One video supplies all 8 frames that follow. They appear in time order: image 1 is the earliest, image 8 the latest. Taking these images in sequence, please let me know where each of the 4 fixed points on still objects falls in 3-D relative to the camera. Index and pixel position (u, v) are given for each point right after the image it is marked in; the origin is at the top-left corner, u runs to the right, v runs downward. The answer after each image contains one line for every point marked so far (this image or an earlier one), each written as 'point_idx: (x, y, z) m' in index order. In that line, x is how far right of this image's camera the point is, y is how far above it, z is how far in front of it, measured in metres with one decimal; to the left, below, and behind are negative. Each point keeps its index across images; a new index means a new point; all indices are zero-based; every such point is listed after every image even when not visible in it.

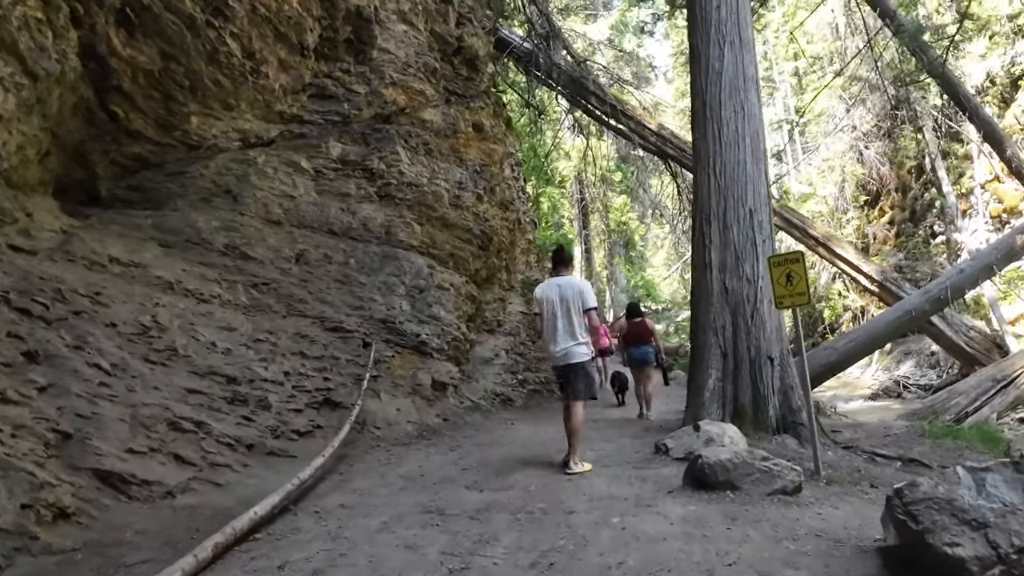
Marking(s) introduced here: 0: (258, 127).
0: (-3.0, +1.9, +10.1) m
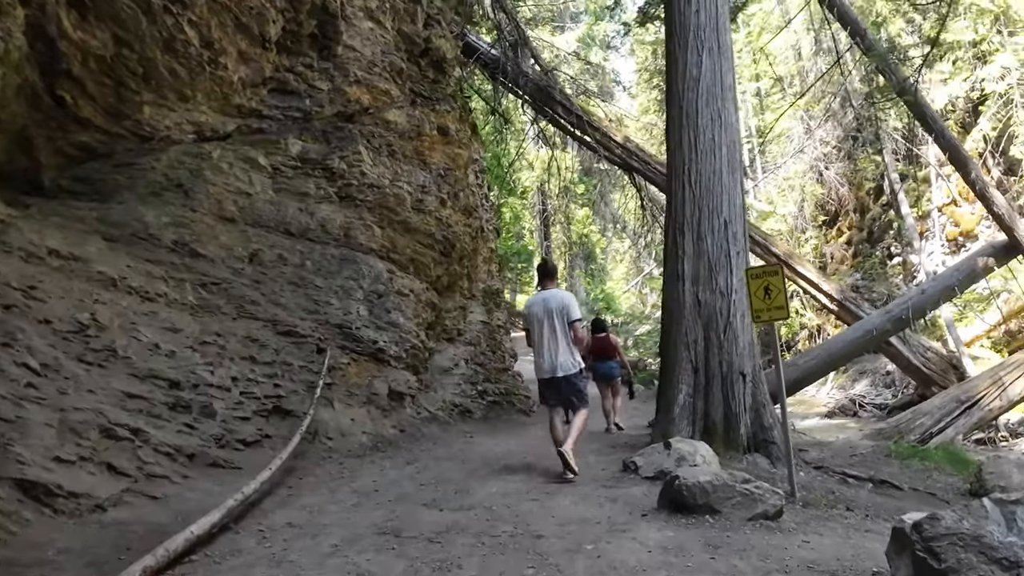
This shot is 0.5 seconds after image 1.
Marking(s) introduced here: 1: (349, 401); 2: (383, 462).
0: (-3.4, +1.9, +9.6) m
1: (-1.8, -1.2, +8.9) m
2: (-1.1, -1.4, +6.9) m
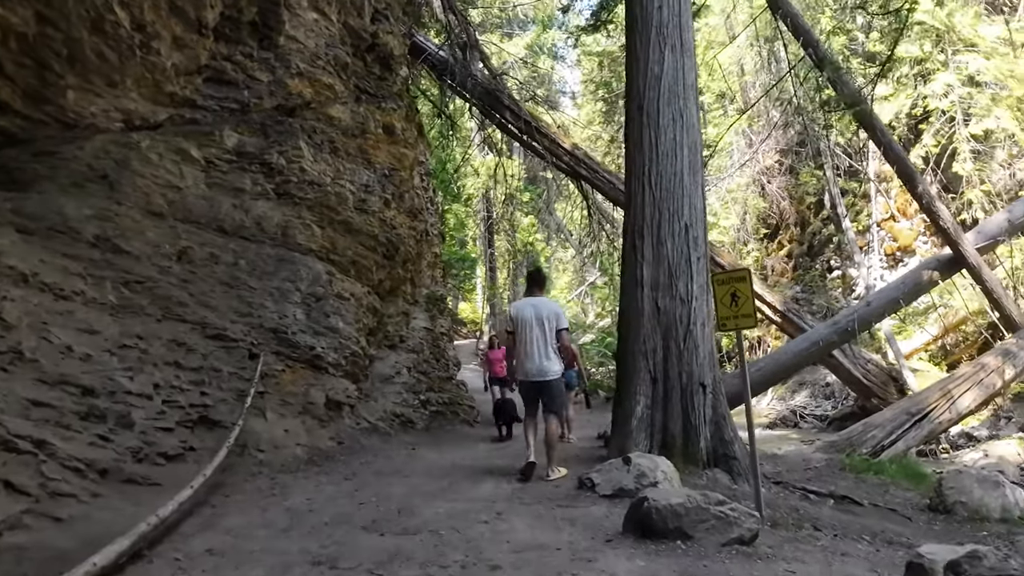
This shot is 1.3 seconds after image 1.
0: (-3.9, +1.9, +9.0) m
1: (-2.3, -1.2, +8.4) m
2: (-1.5, -1.4, +6.4) m
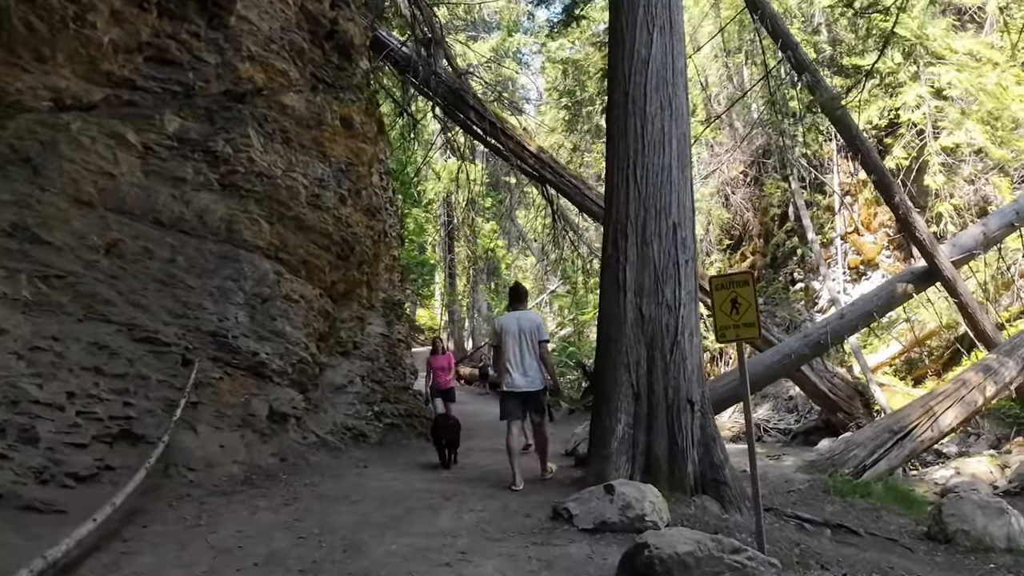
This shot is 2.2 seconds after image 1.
0: (-4.3, +2.0, +8.2) m
1: (-2.7, -1.2, +7.6) m
2: (-1.7, -1.4, +5.6) m
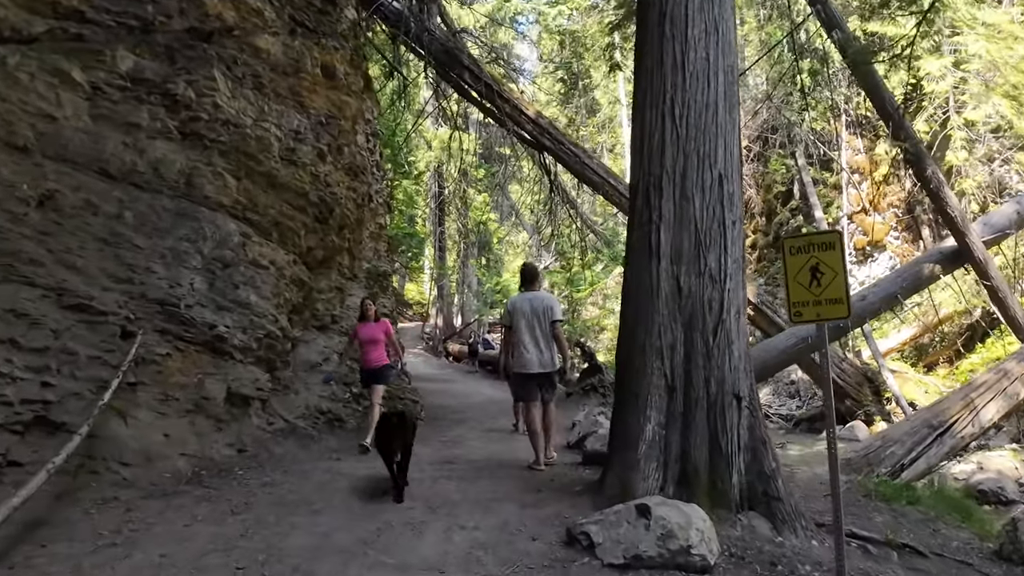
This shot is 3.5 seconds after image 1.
0: (-4.2, +2.3, +7.0) m
1: (-2.7, -0.9, +6.5) m
2: (-1.7, -1.2, +4.6) m
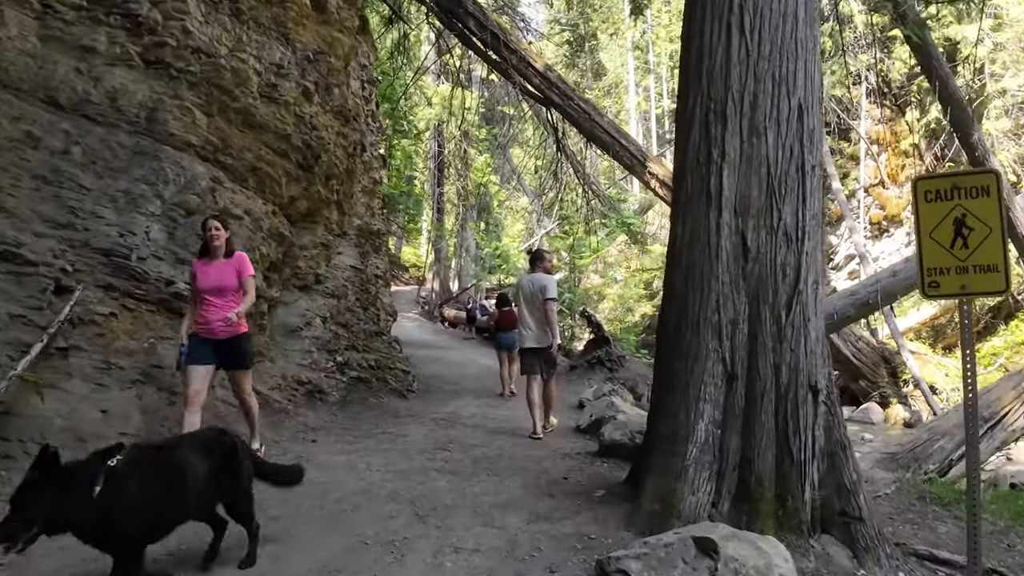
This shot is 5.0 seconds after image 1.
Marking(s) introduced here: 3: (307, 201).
0: (-4.1, +2.7, +5.9) m
1: (-2.6, -0.6, +5.6) m
2: (-1.7, -1.0, +3.6) m
3: (-2.1, +0.9, +8.4) m
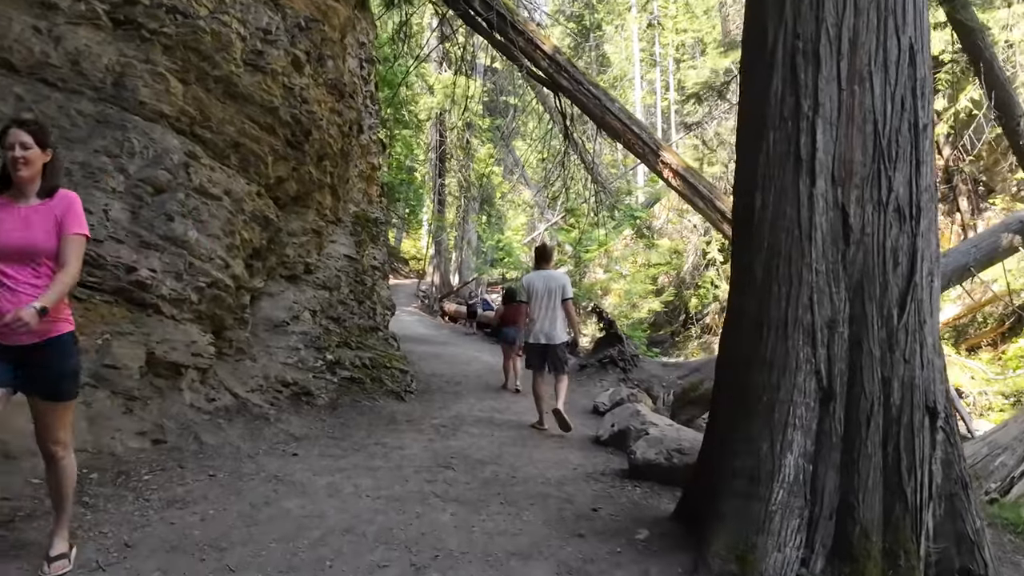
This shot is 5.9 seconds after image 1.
0: (-4.0, +2.8, +5.1) m
1: (-2.6, -0.5, +4.8) m
2: (-1.6, -0.9, +2.9) m
3: (-2.0, +1.0, +7.6) m
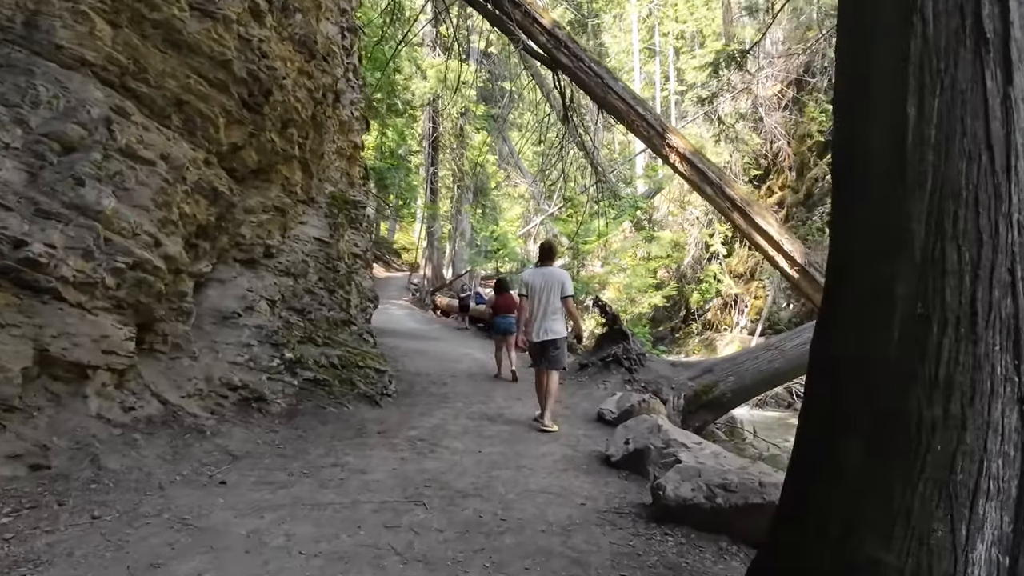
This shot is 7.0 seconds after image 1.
0: (-4.0, +2.9, +4.1) m
1: (-2.6, -0.4, +3.8) m
2: (-1.6, -0.8, +1.9) m
3: (-2.0, +1.1, +6.6) m
